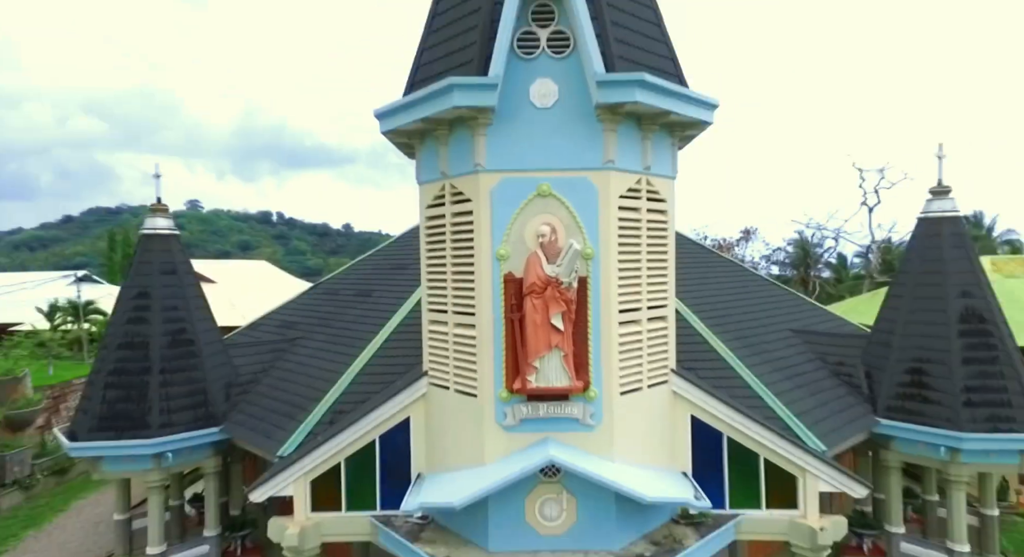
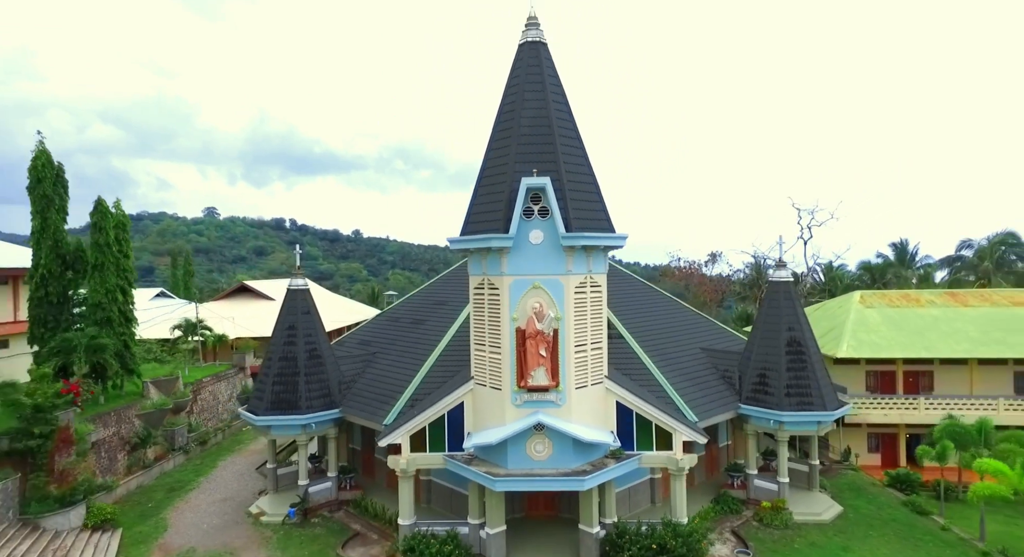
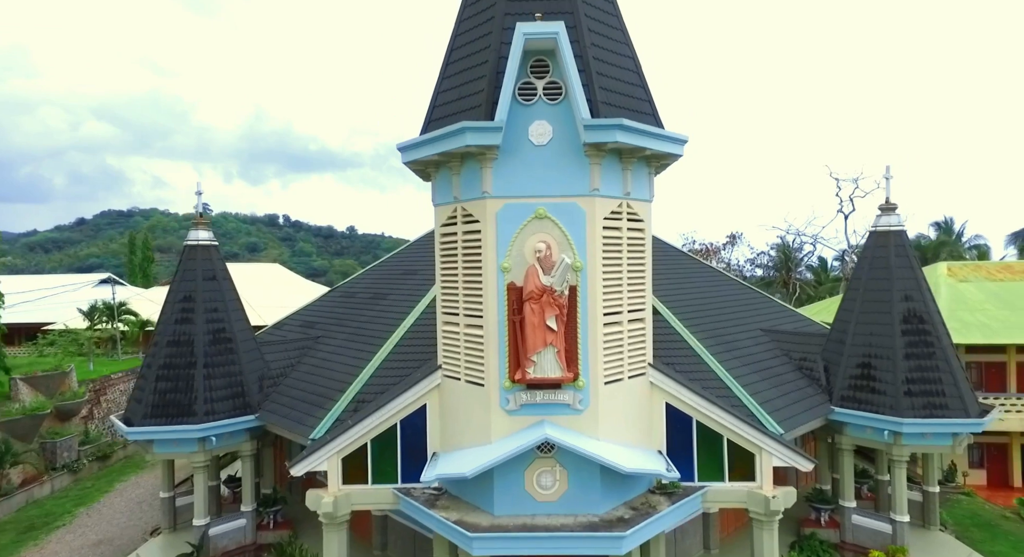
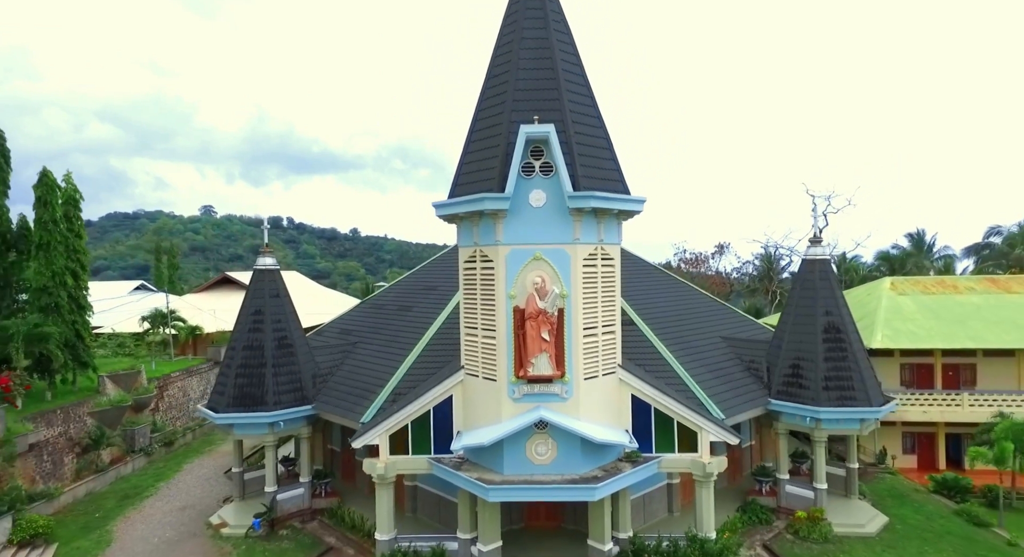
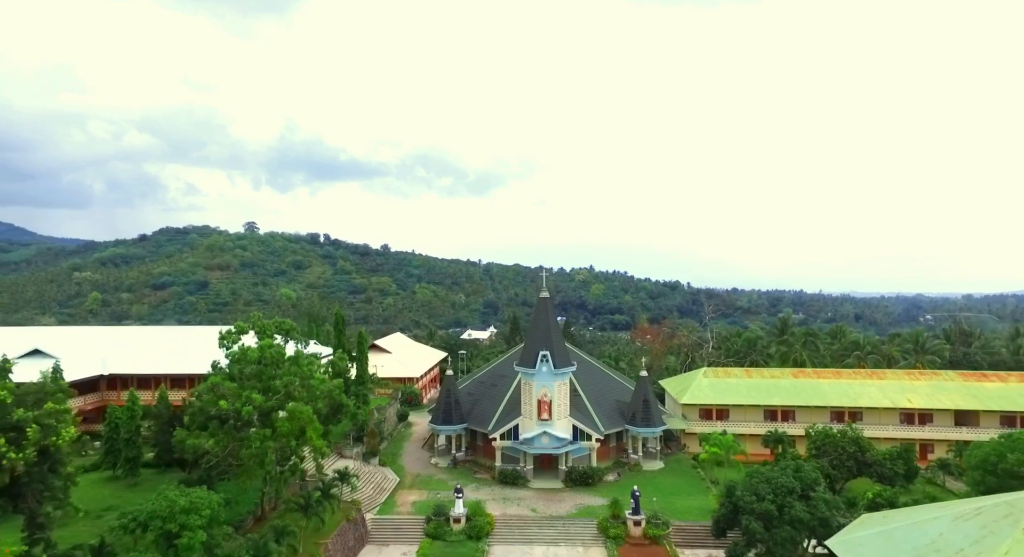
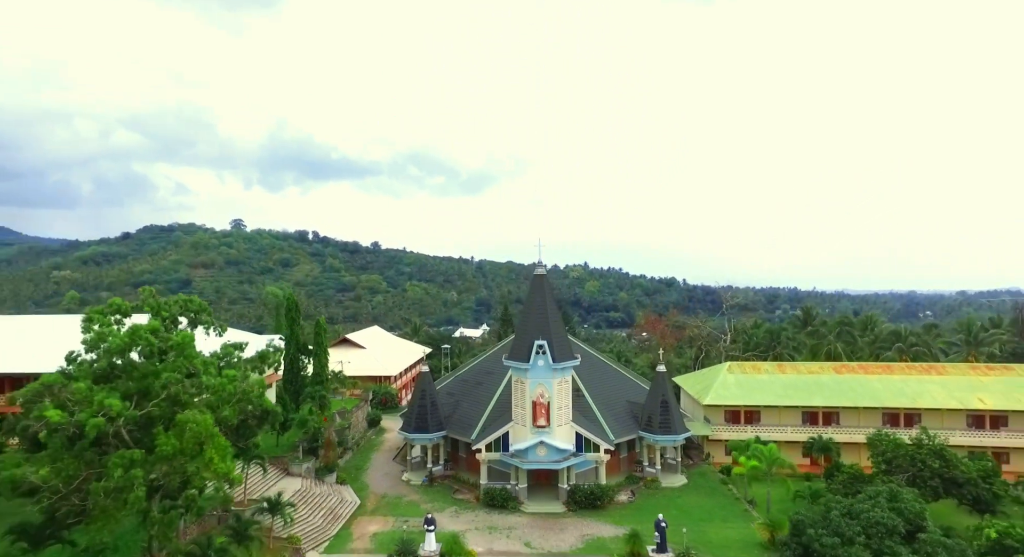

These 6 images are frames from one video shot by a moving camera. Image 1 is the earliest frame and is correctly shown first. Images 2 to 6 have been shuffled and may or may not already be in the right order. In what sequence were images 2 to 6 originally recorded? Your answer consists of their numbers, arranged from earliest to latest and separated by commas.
3, 4, 2, 6, 5
